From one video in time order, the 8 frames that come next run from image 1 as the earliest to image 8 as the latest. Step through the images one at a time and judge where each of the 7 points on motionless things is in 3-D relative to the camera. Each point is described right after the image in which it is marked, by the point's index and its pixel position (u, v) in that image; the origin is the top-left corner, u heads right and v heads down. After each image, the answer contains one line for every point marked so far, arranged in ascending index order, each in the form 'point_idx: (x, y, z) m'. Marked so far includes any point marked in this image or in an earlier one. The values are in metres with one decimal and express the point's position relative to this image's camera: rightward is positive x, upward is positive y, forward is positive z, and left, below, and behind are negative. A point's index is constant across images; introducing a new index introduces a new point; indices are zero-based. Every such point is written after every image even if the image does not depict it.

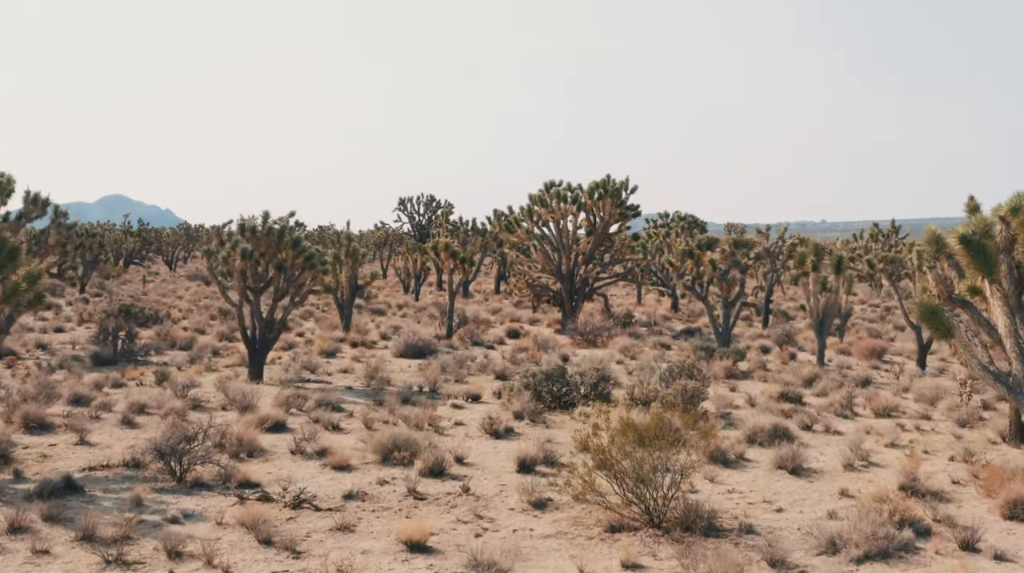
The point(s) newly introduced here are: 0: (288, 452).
0: (-3.5, -2.6, +18.0) m
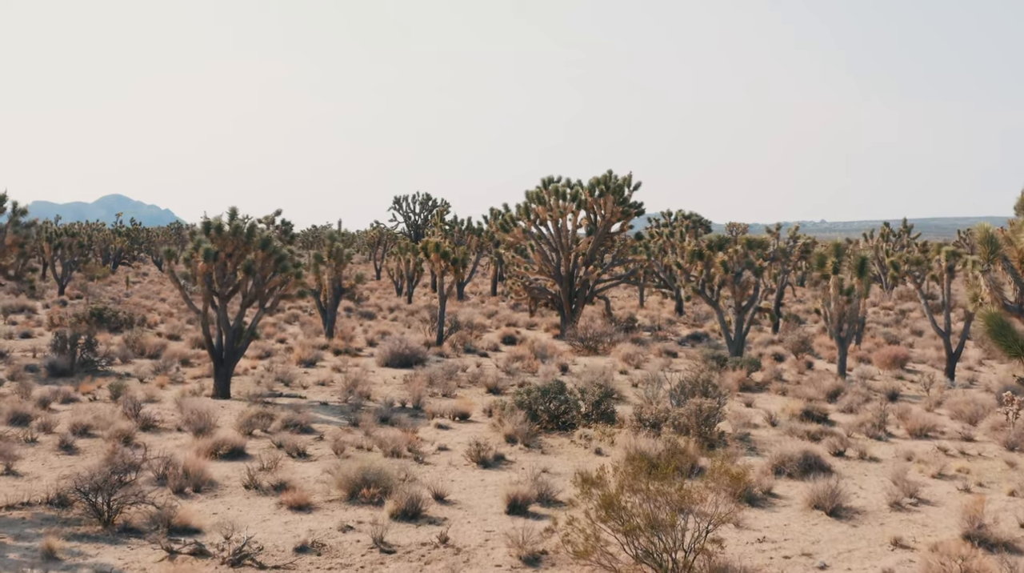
0: (-3.7, -2.7, +15.5) m
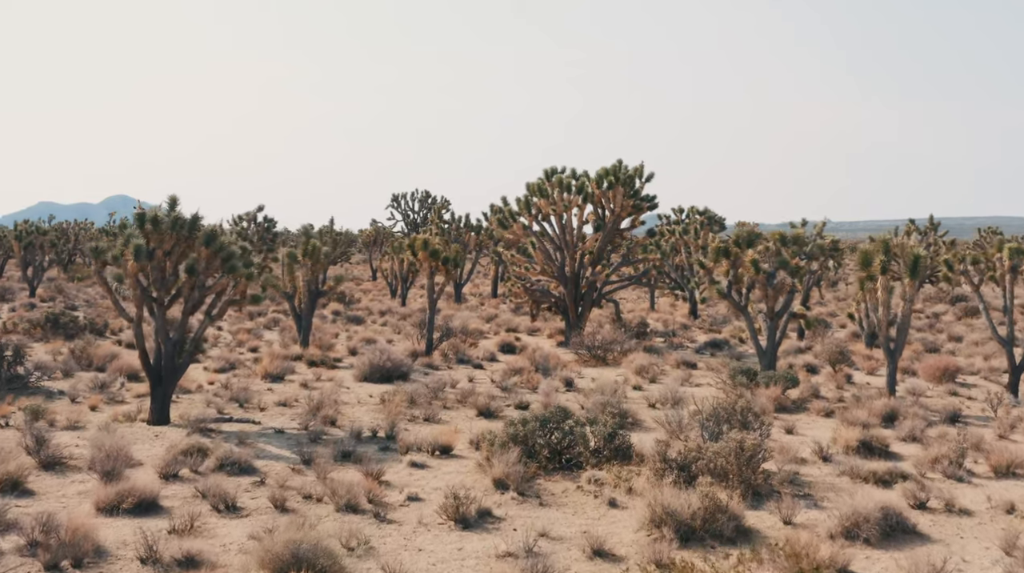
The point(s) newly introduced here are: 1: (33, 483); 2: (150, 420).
0: (-3.8, -2.8, +11.6) m
1: (-6.2, -2.6, +14.9) m
2: (-6.1, -2.3, +19.4) m
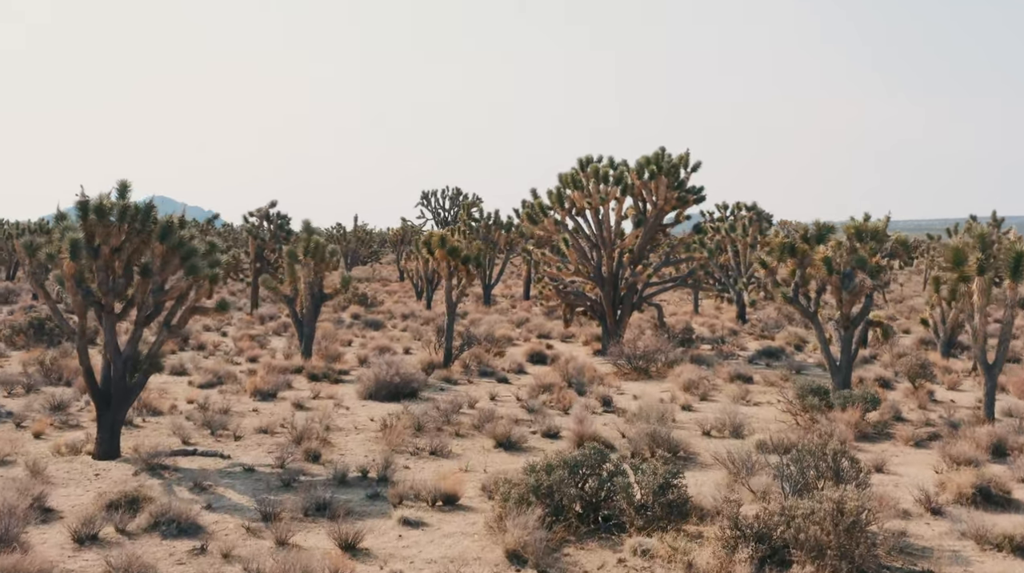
0: (-3.7, -2.8, +8.0) m
1: (-6.1, -2.6, +11.4) m
2: (-5.8, -2.3, +15.9) m
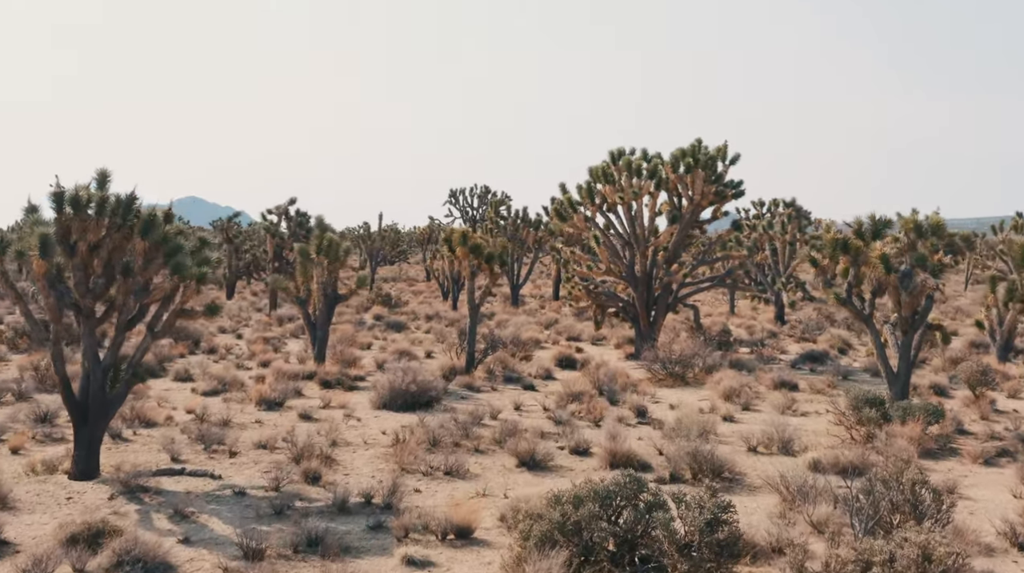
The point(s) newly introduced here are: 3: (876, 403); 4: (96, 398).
0: (-3.6, -2.8, +6.3) m
1: (-5.9, -2.6, +9.8) m
2: (-5.5, -2.3, +14.3) m
3: (+6.1, -2.0, +19.4) m
4: (-5.3, -1.4, +14.4) m
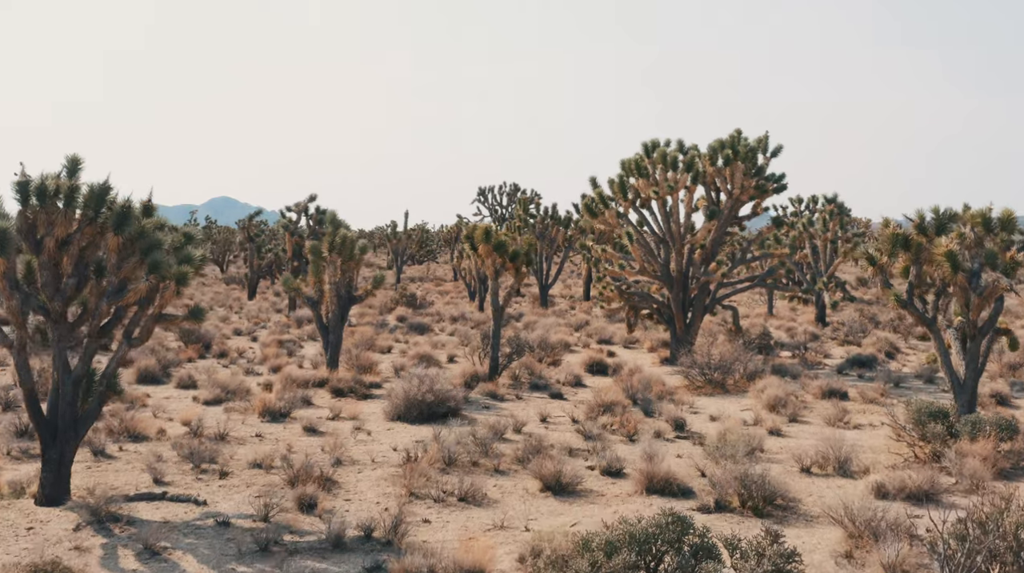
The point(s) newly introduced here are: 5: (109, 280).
0: (-3.6, -2.8, +4.7) m
1: (-5.8, -2.6, +8.2) m
2: (-5.2, -2.3, +12.7) m
3: (+6.5, -2.0, +17.4) m
4: (-5.0, -1.4, +12.8) m
5: (-4.5, +0.1, +12.8) m
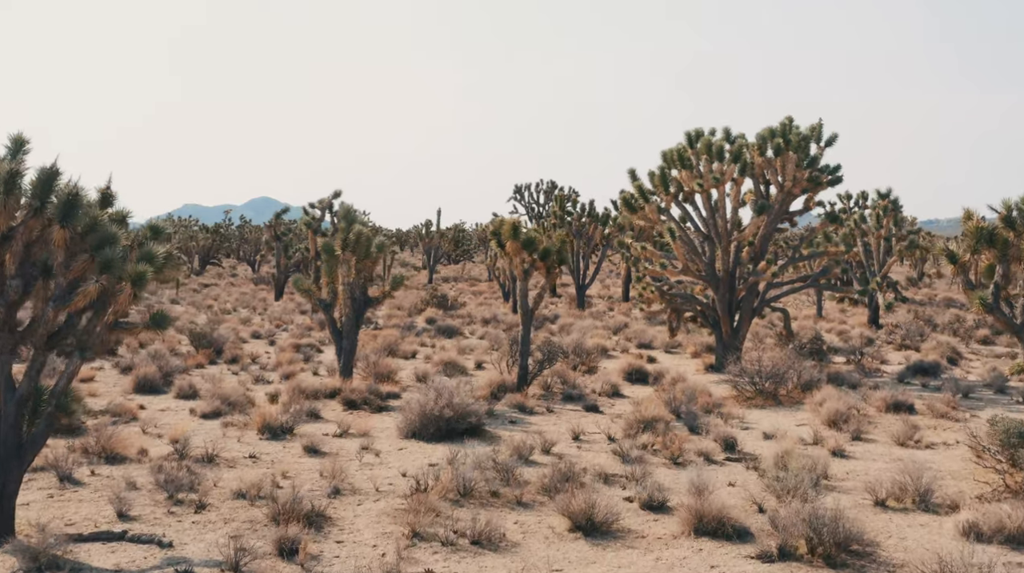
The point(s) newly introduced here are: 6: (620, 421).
0: (-3.7, -2.9, +2.7) m
1: (-5.7, -2.7, +6.3) m
2: (-5.0, -2.4, +10.8) m
3: (+6.9, -2.0, +15.1) m
4: (-4.8, -1.4, +10.9) m
5: (-4.3, +0.1, +10.9) m
6: (+1.7, -2.1, +18.2) m
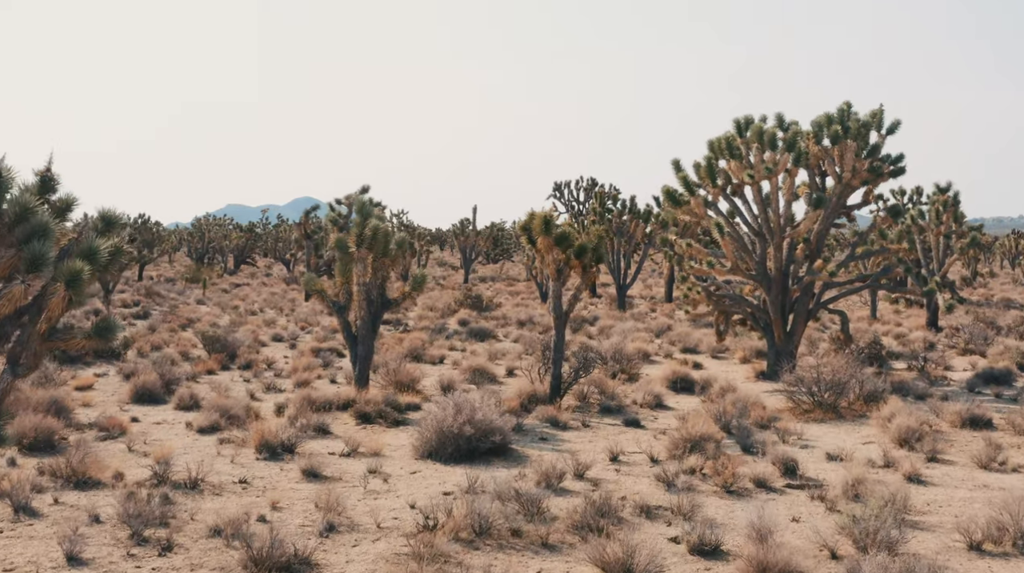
0: (-3.8, -2.9, +0.9) m
1: (-5.7, -2.7, +4.6) m
2: (-4.9, -2.4, +9.0) m
3: (+7.2, -2.0, +12.9) m
4: (-4.6, -1.5, +9.1) m
5: (-4.1, 0.0, +9.0) m
6: (+2.1, -2.1, +16.1) m
